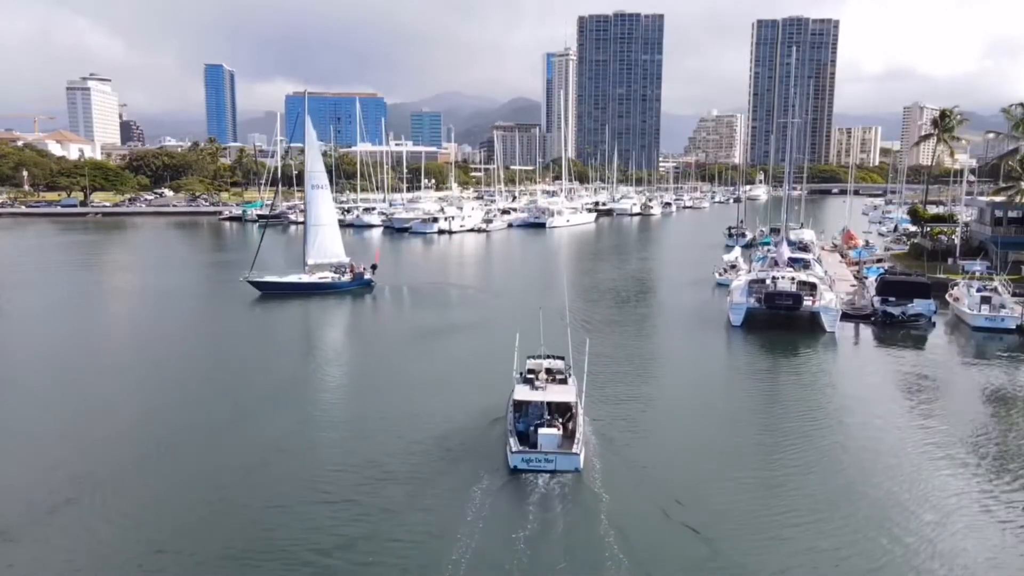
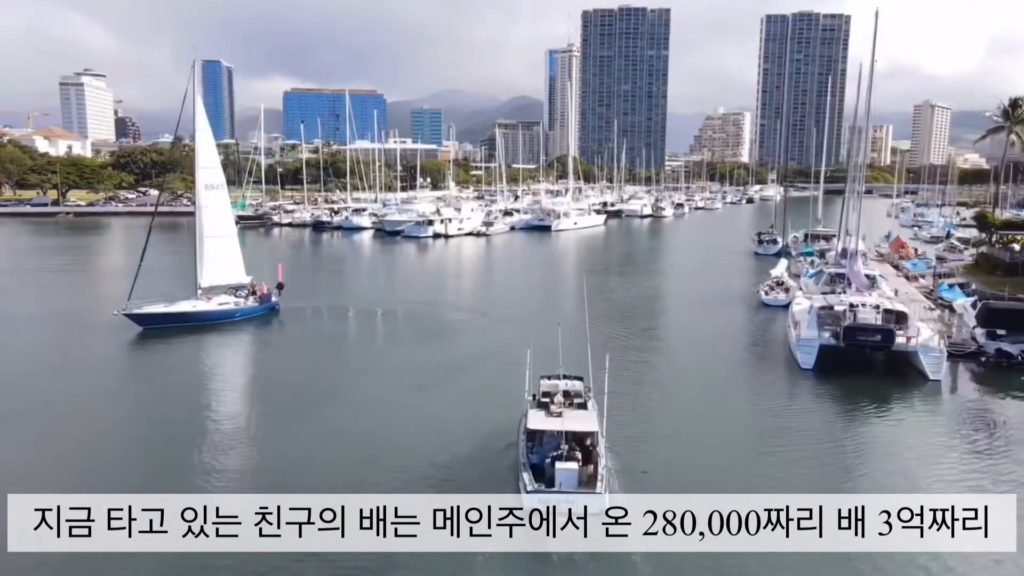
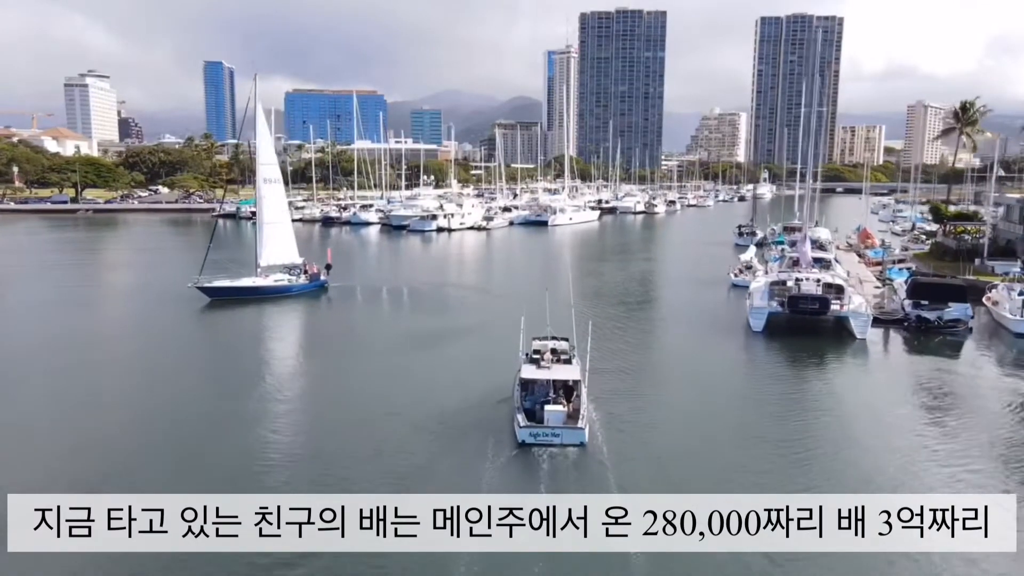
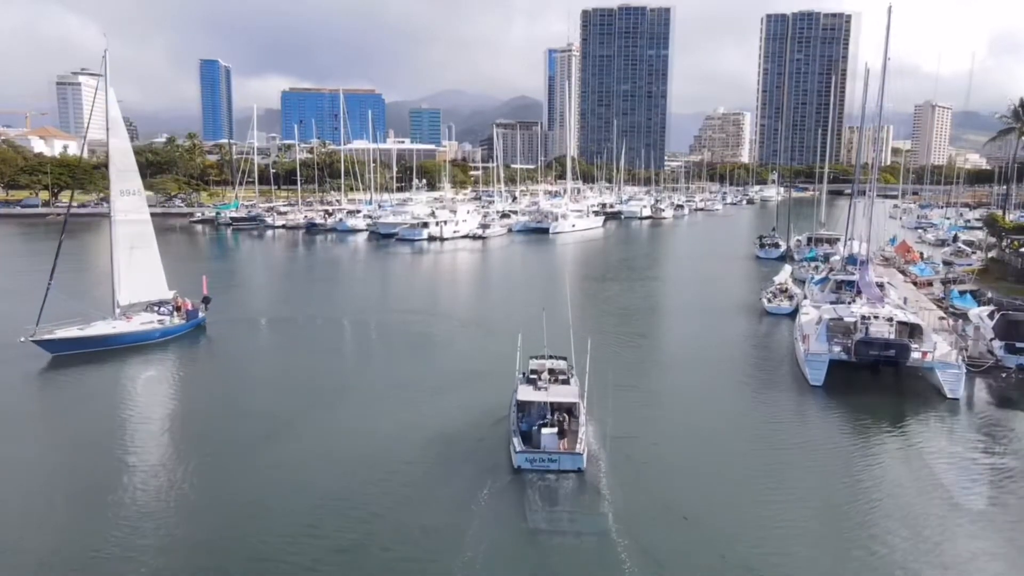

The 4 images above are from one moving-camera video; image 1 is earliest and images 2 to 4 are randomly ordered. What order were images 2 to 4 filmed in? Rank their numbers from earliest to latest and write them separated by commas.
3, 2, 4
